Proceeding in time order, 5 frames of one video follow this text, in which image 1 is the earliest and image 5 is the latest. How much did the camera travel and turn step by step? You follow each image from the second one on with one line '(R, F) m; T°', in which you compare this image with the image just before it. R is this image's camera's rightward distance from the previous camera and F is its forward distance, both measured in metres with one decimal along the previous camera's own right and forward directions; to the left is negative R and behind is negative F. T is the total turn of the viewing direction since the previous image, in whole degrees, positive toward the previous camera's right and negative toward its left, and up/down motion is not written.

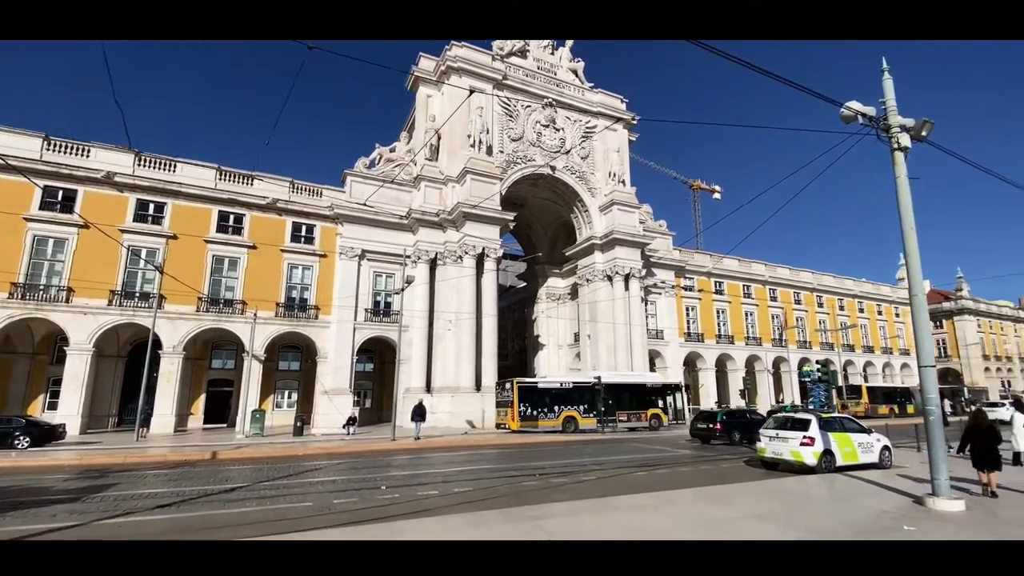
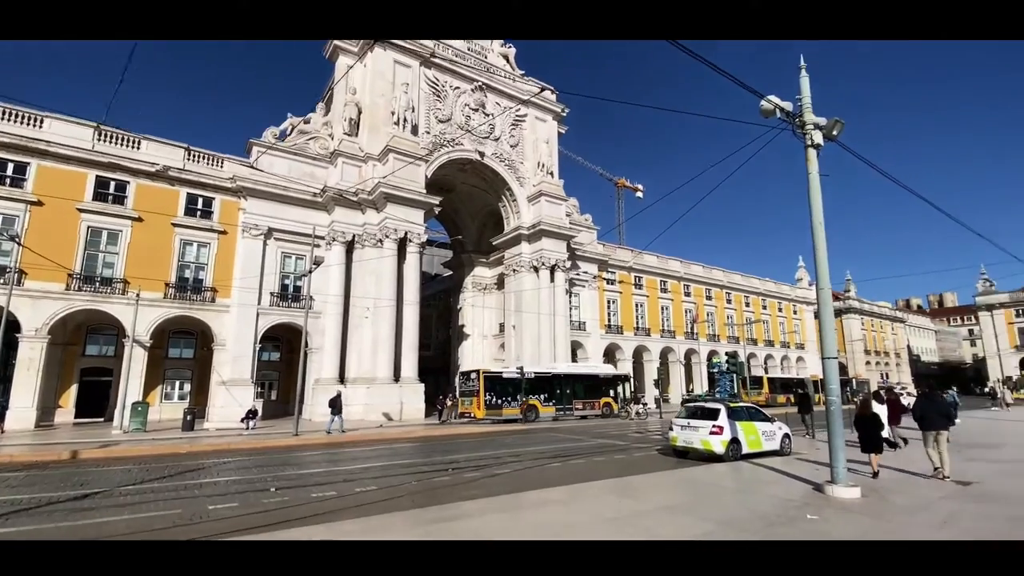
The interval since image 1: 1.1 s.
(+0.4, +0.9) m; +8°
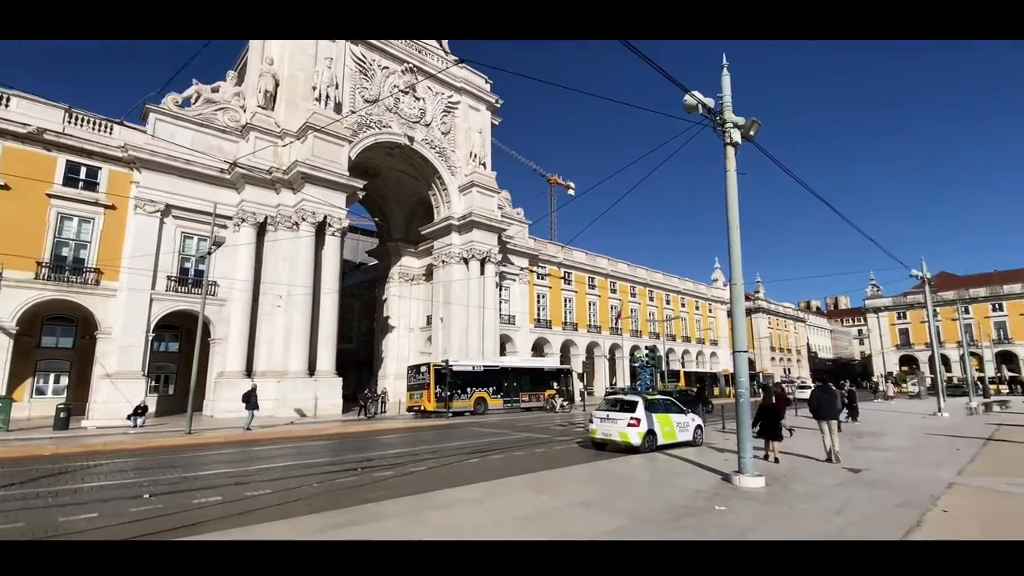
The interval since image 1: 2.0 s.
(+0.4, +0.6) m; +8°
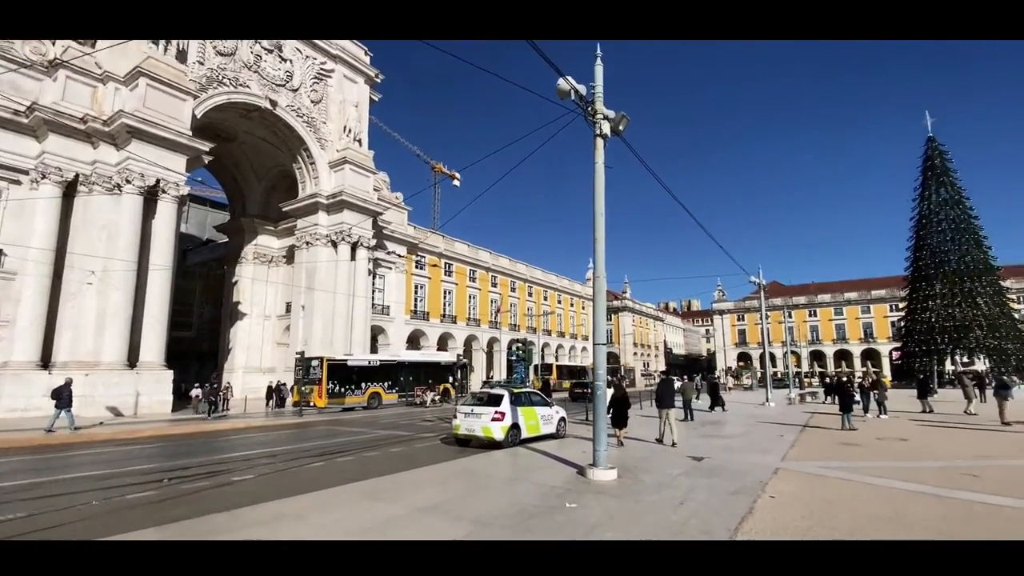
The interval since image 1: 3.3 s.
(+0.6, +0.9) m; +13°
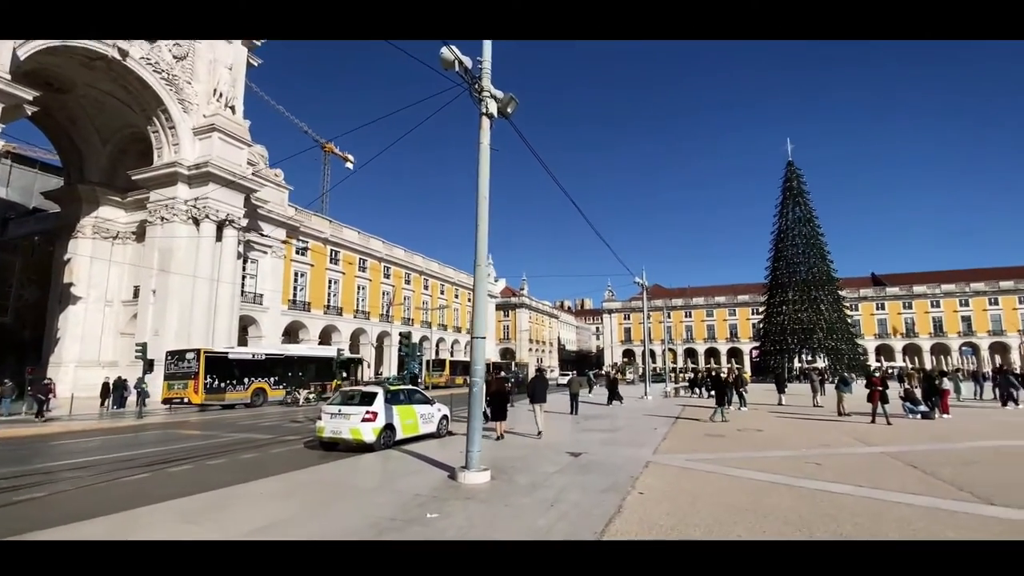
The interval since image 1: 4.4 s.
(+0.5, +0.7) m; +11°
